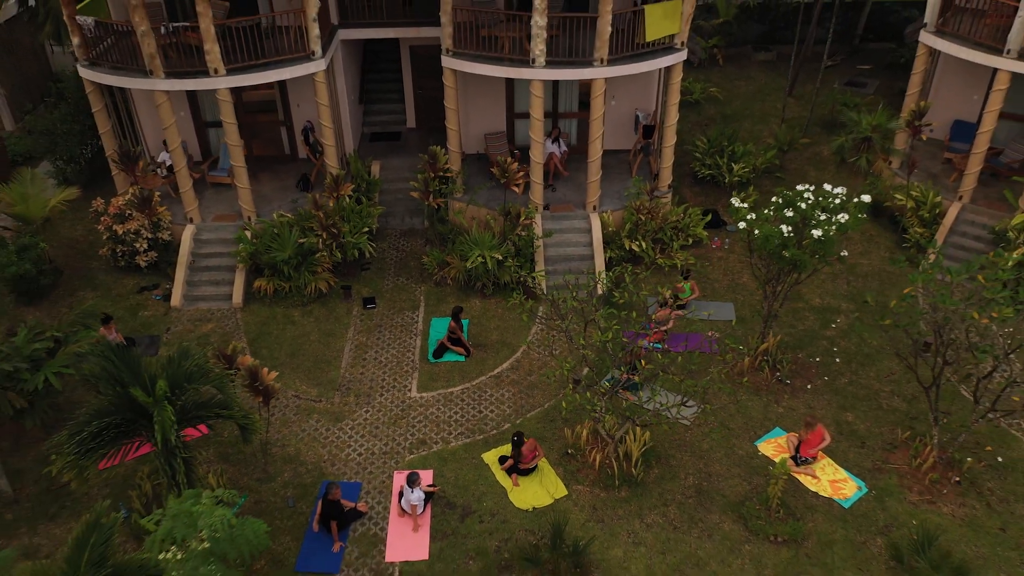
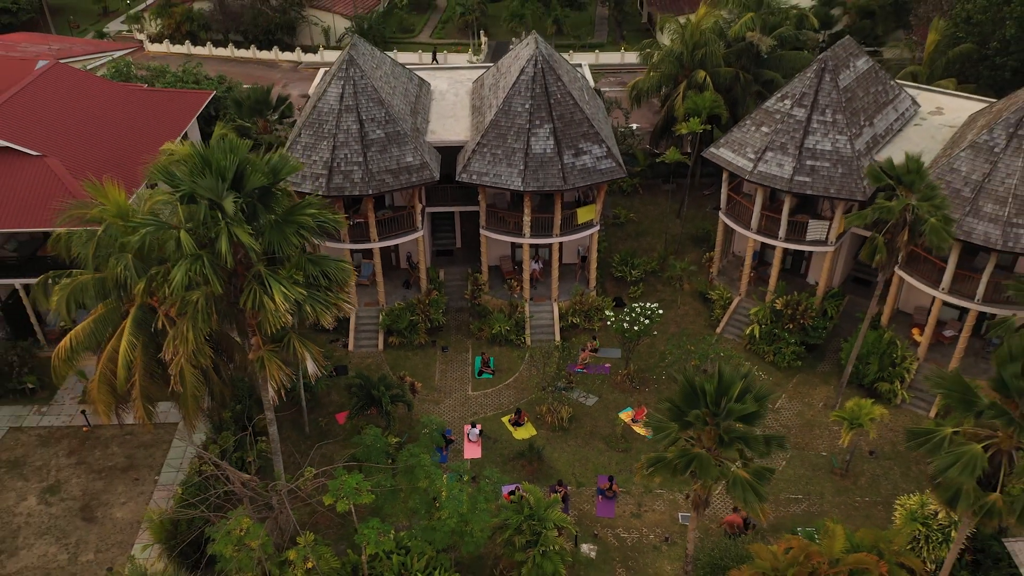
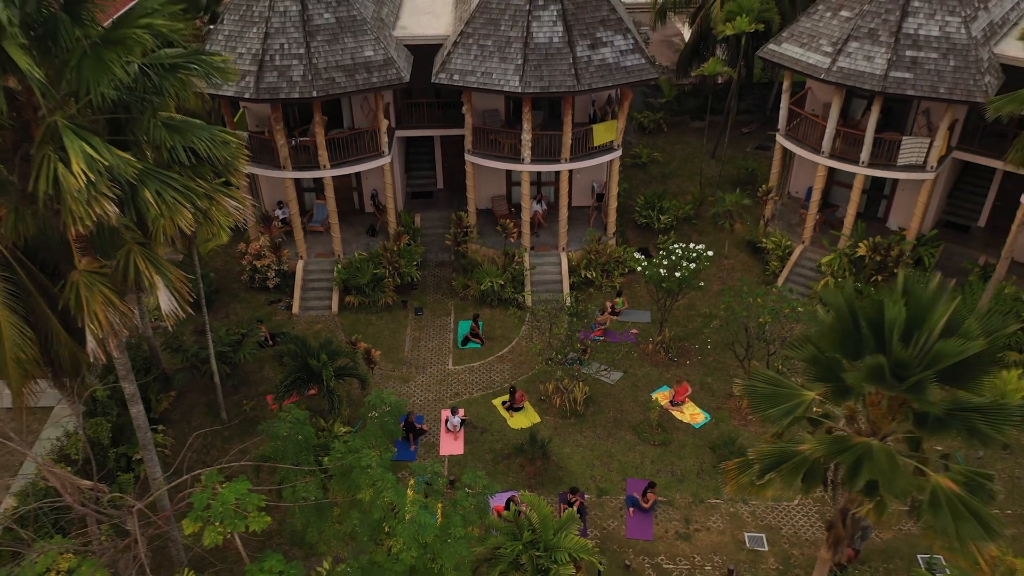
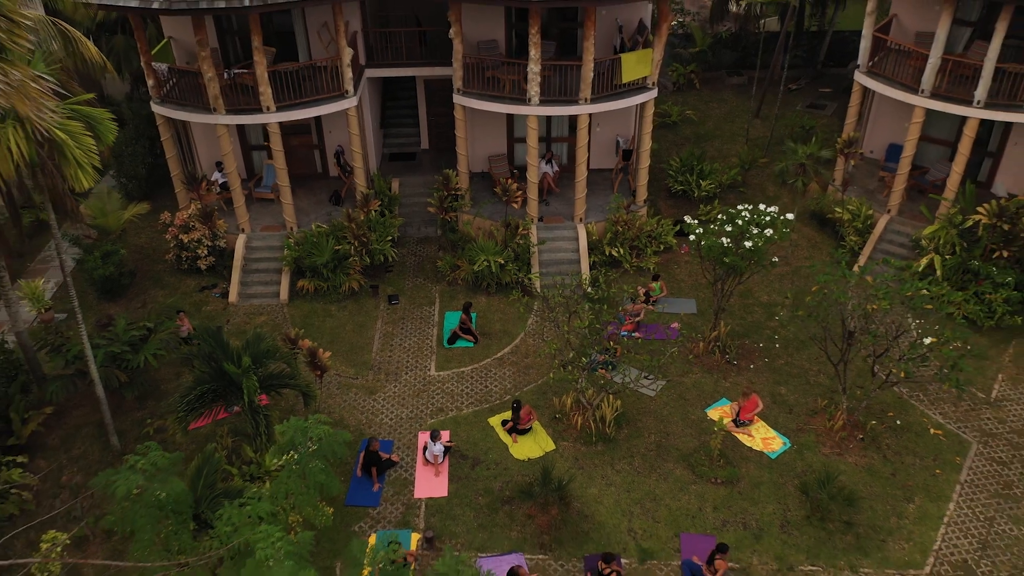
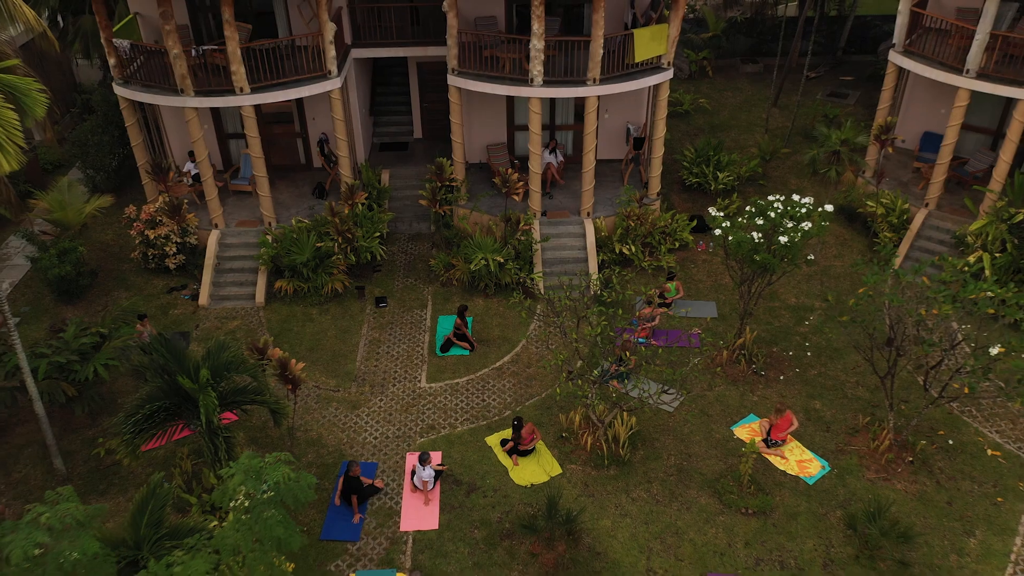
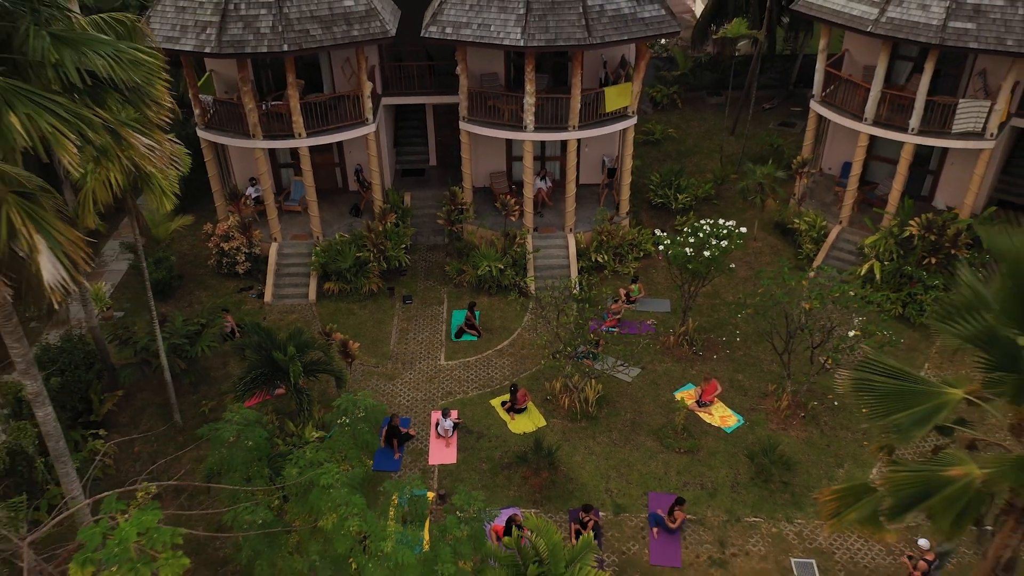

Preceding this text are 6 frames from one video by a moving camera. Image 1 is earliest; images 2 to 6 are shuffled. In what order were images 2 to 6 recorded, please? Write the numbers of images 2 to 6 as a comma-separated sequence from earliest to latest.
5, 4, 6, 3, 2
